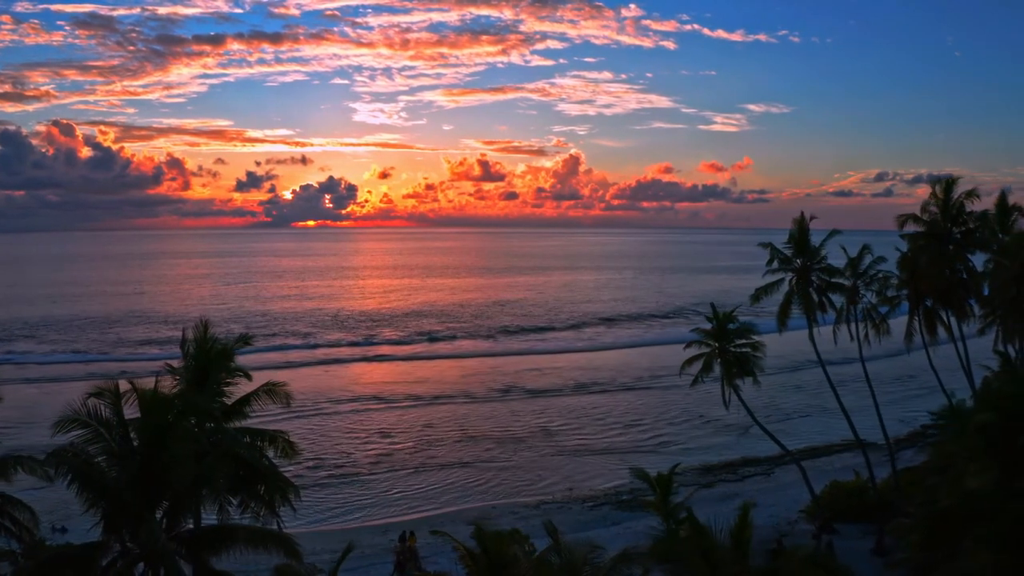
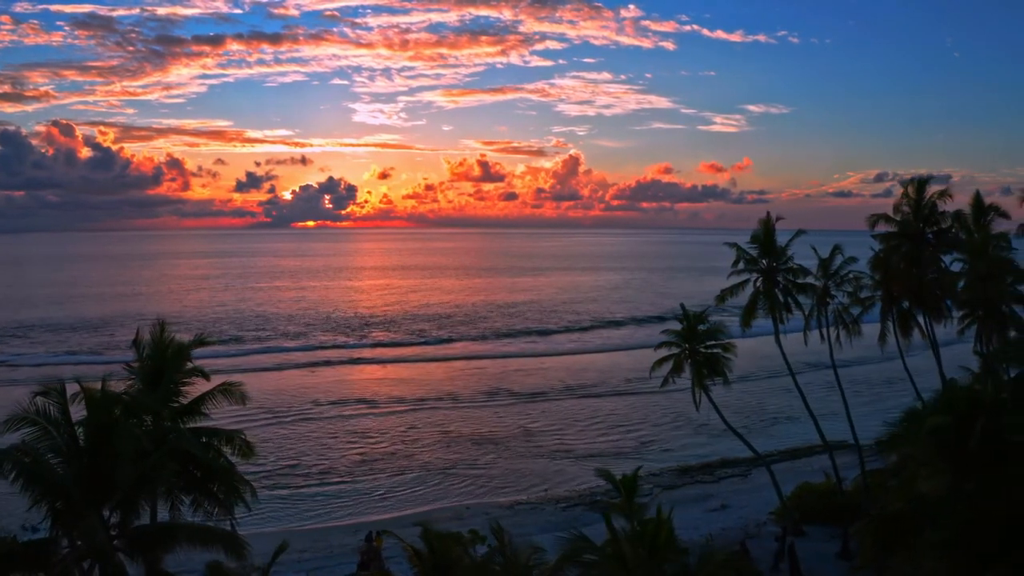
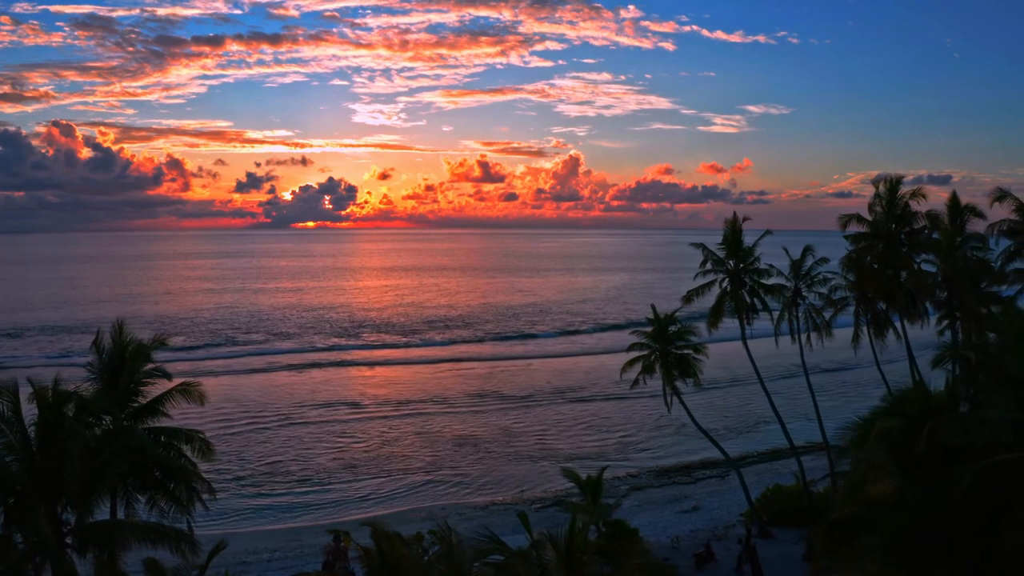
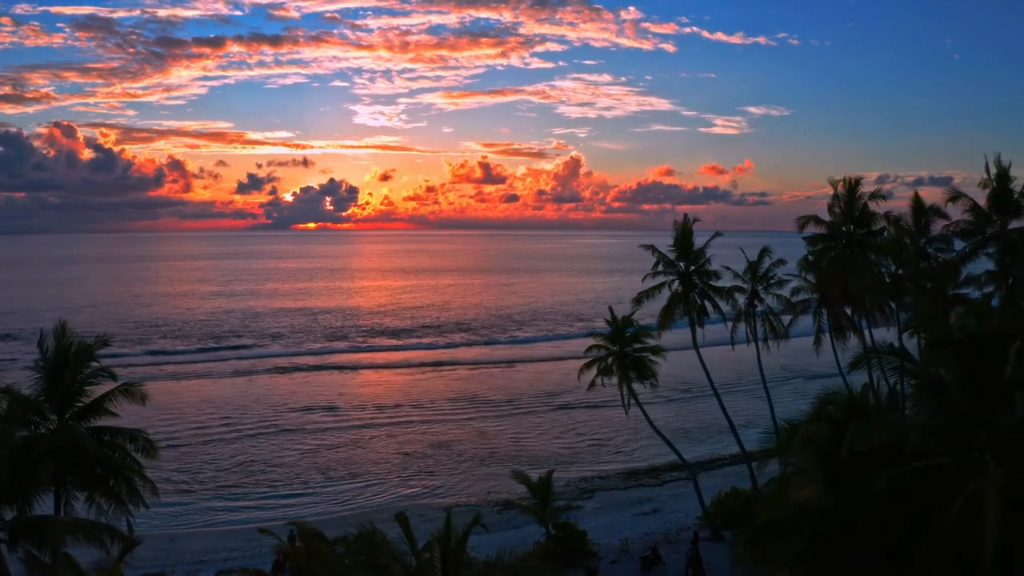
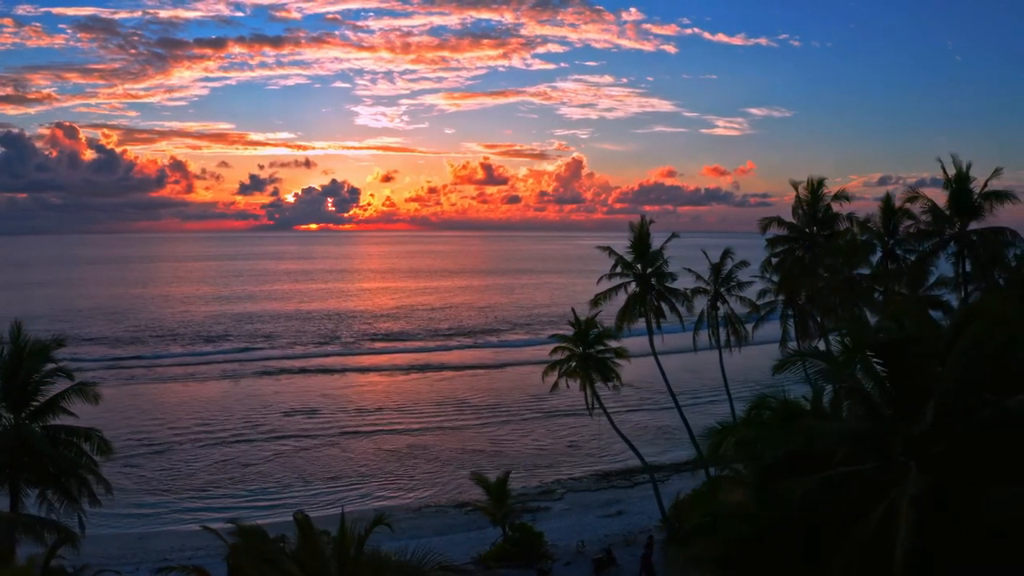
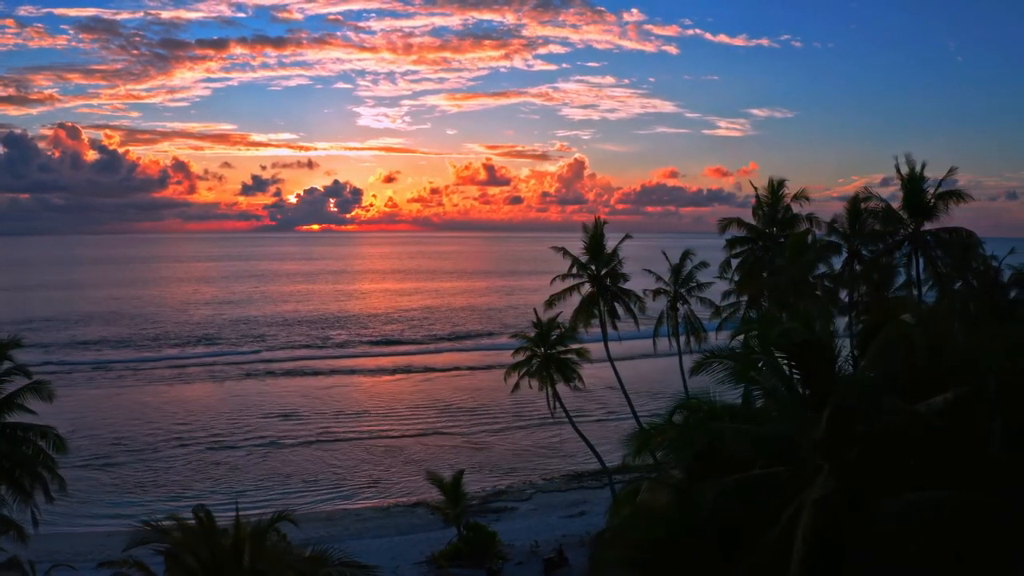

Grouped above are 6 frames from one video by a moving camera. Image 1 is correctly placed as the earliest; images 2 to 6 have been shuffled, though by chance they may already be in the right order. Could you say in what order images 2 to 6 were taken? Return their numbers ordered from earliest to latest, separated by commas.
2, 3, 4, 5, 6
